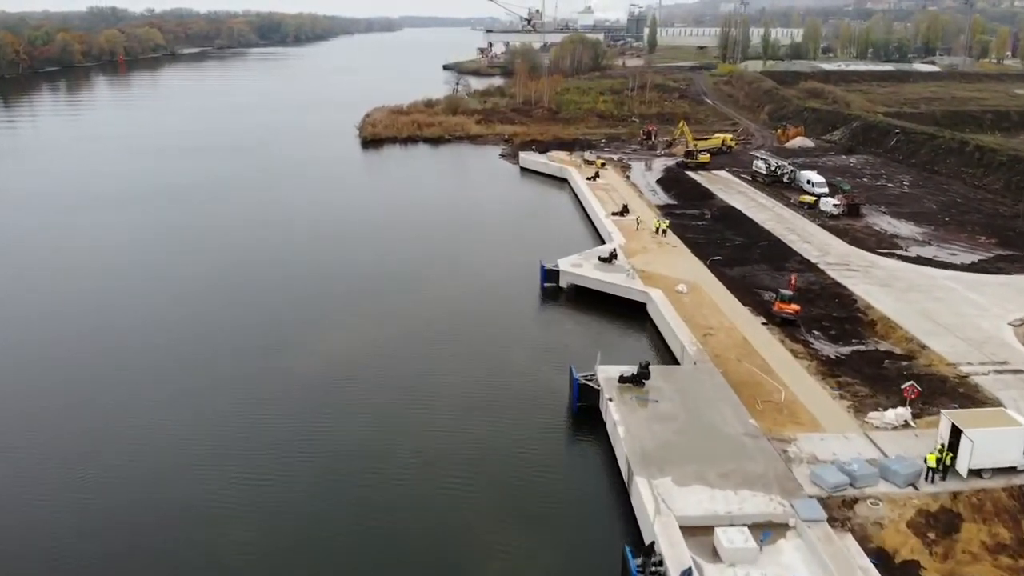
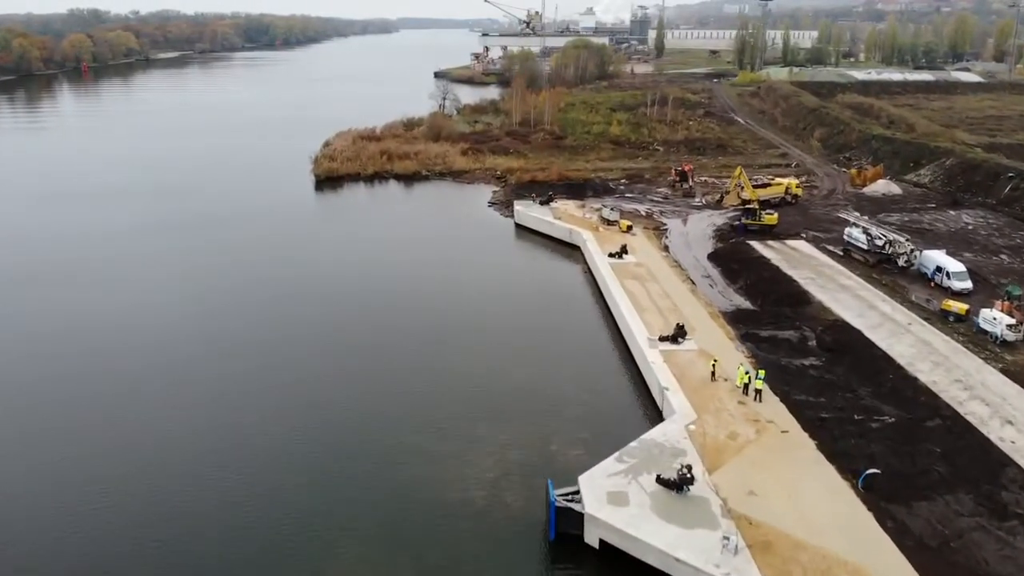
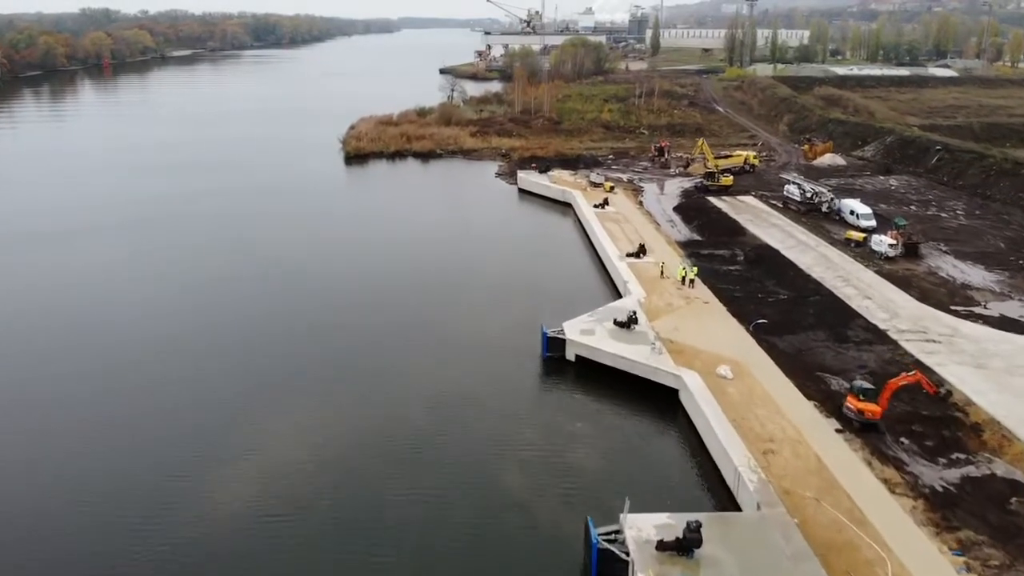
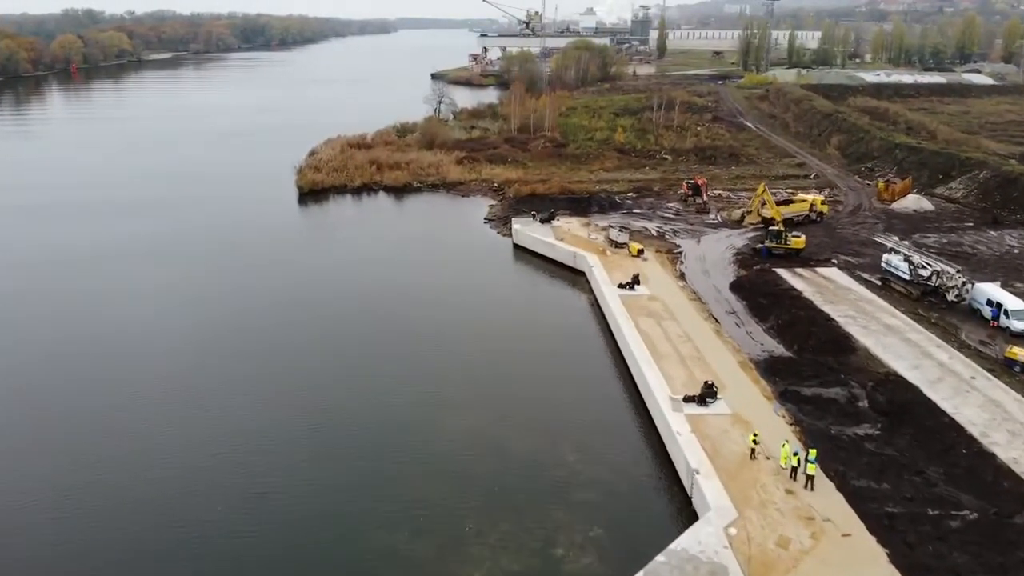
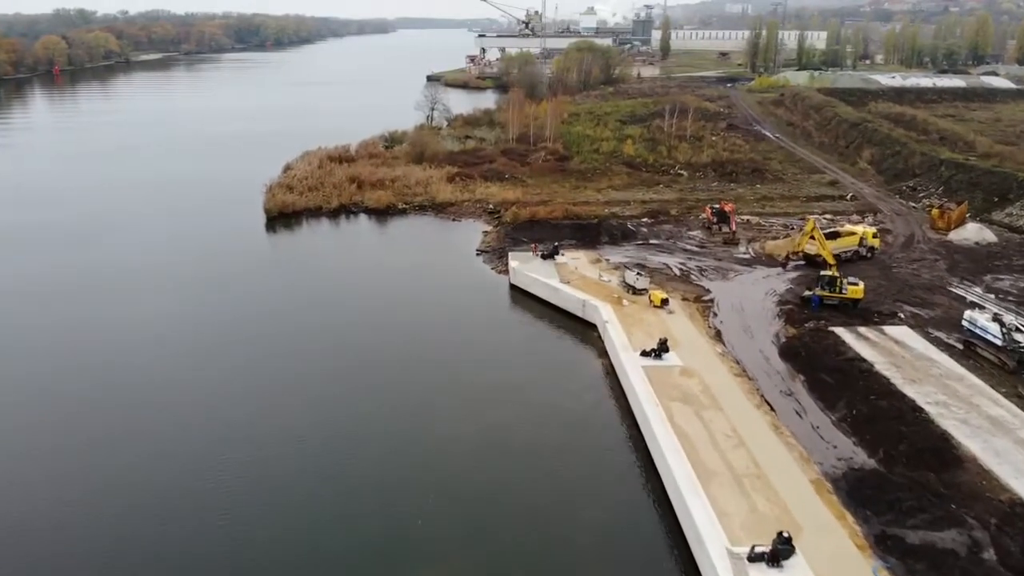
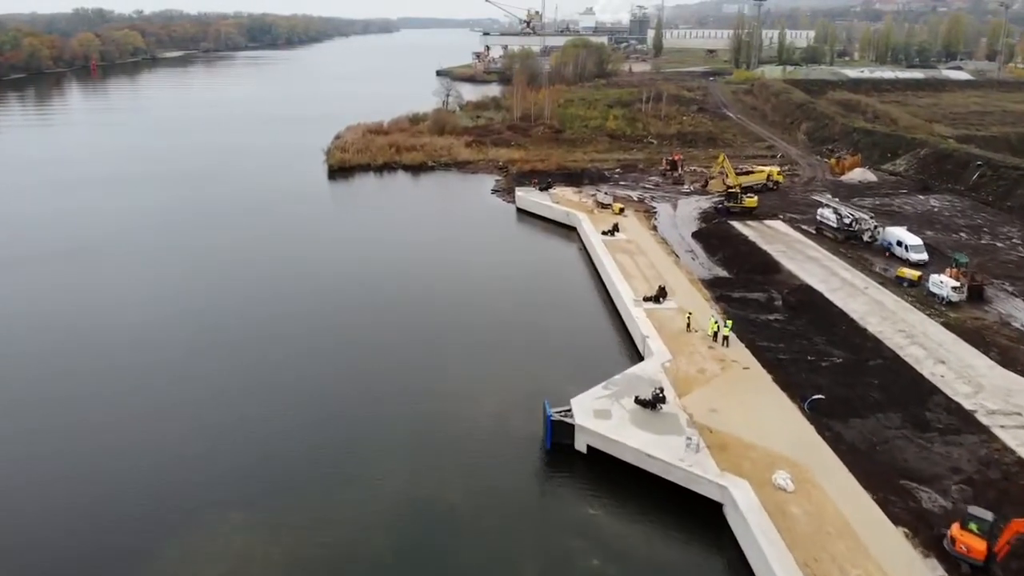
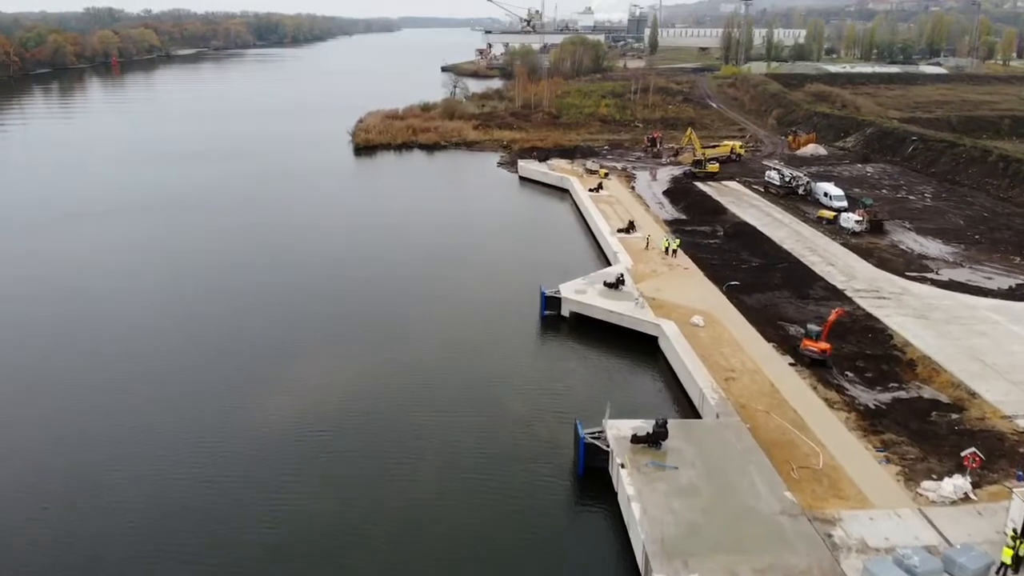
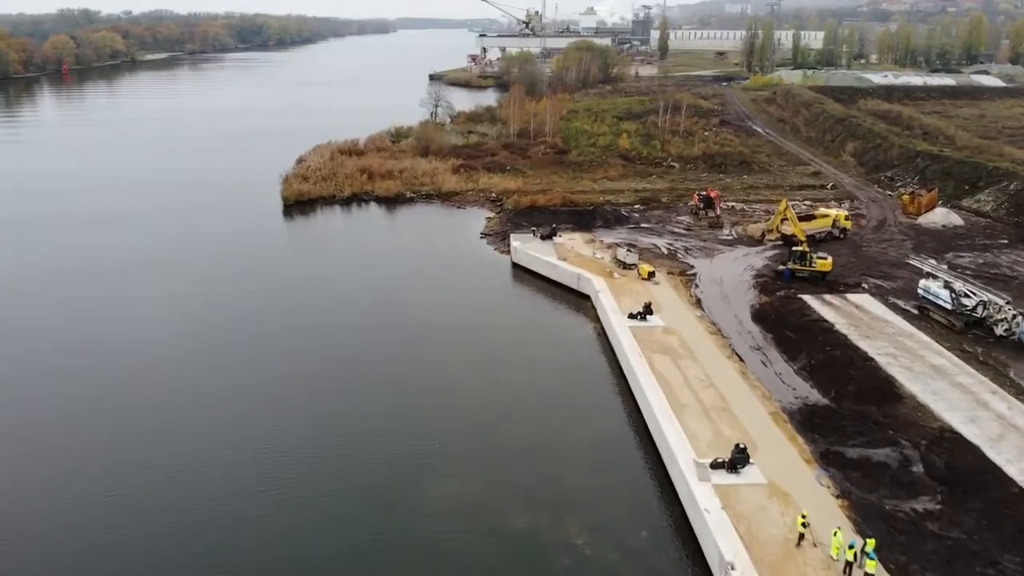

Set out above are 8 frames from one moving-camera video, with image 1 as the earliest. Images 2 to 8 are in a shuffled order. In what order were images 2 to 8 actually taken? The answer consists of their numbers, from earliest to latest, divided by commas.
7, 3, 6, 2, 4, 8, 5
